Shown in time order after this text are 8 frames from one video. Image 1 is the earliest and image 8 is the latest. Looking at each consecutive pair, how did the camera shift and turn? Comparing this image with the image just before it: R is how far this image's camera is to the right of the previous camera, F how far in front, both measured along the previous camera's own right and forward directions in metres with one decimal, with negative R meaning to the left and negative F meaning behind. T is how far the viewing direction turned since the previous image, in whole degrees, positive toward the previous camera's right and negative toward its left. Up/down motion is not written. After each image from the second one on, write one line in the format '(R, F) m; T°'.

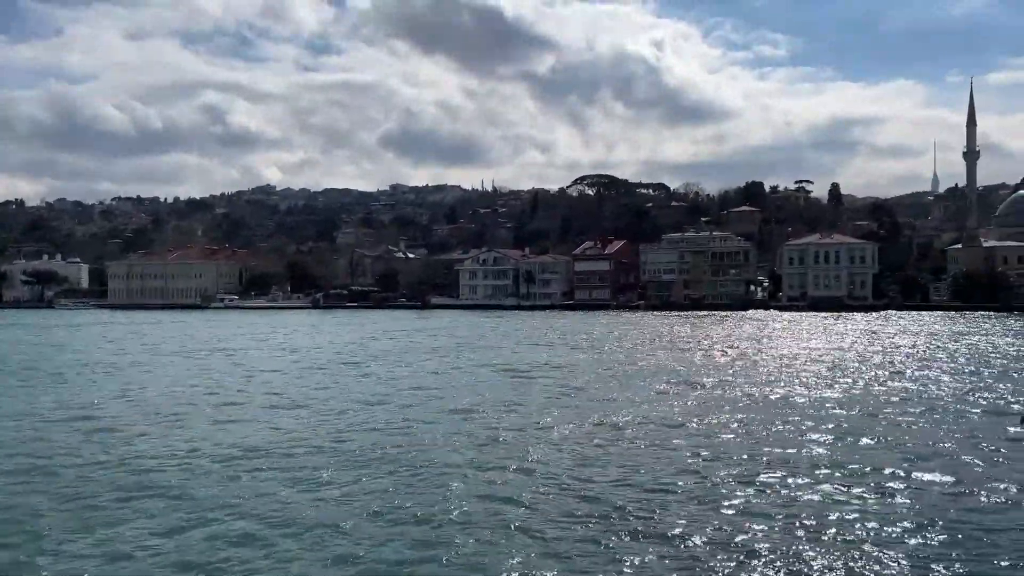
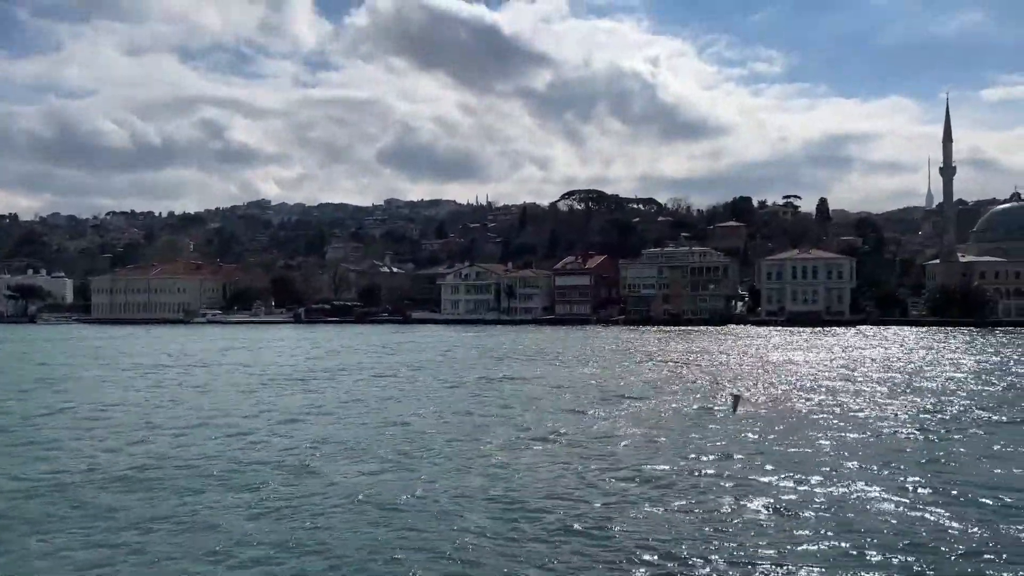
(+0.9, 0.0) m; 0°
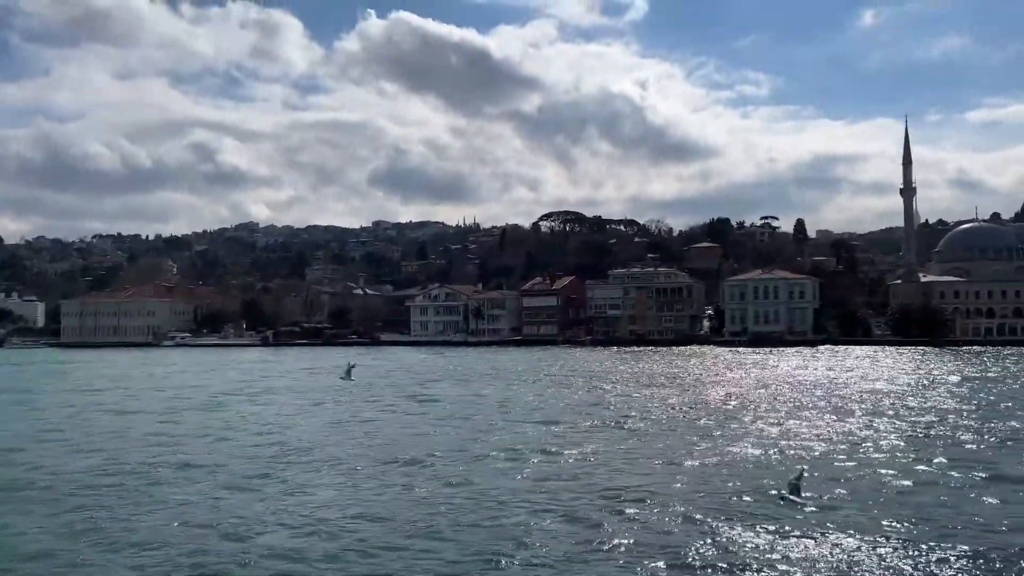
(+1.3, -0.1) m; 0°
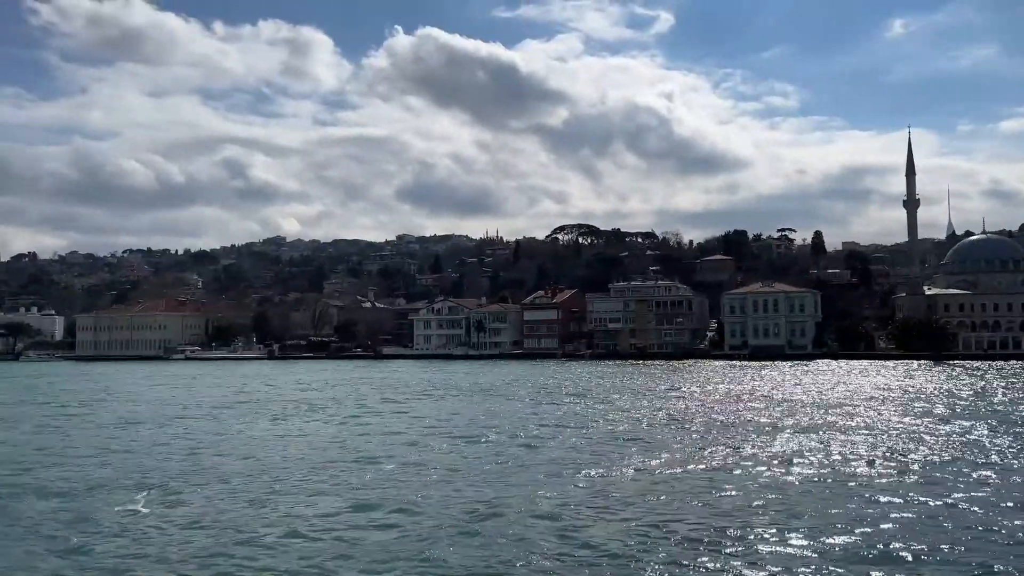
(+1.4, -0.1) m; -2°
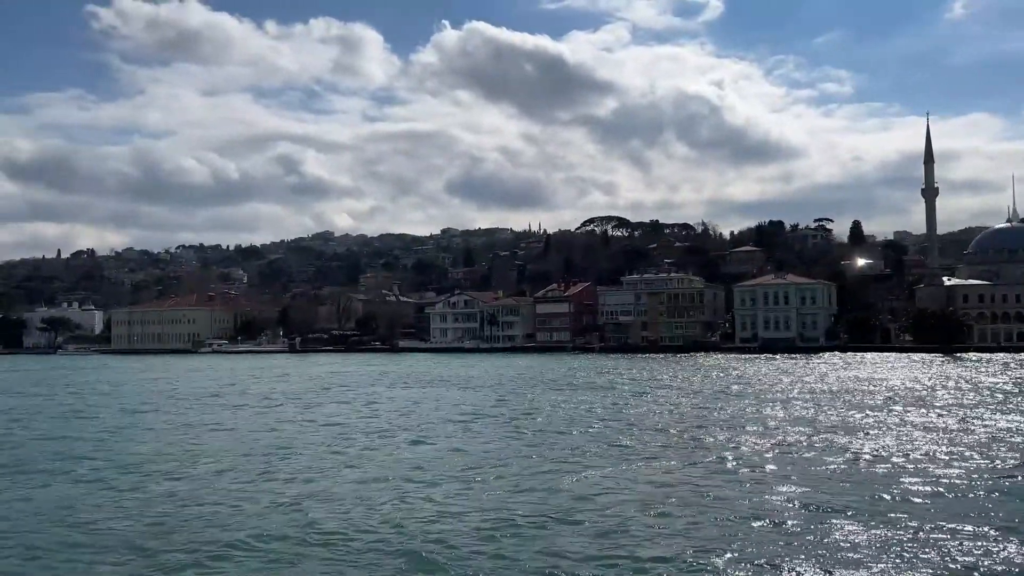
(+2.1, 0.0) m; -4°
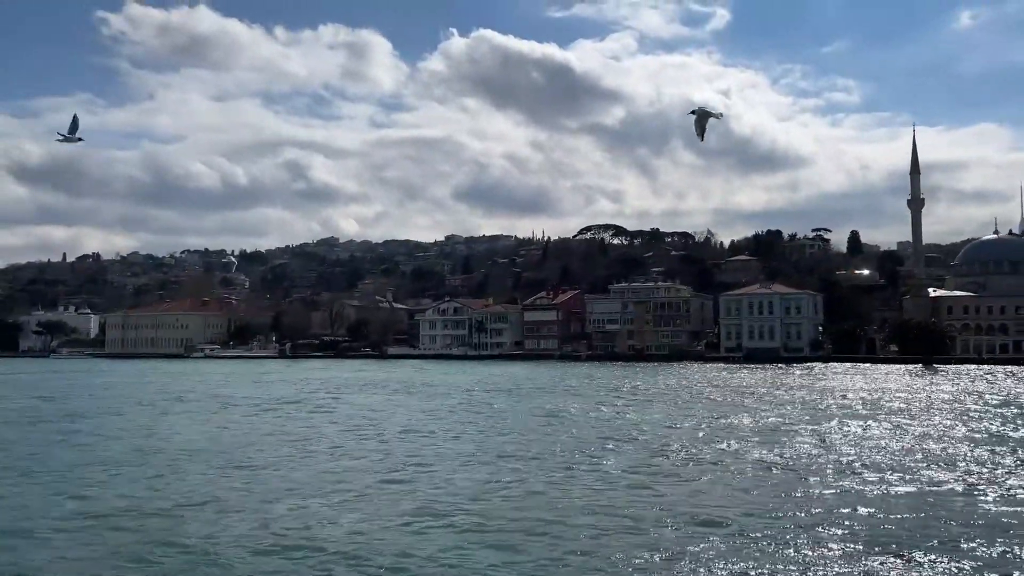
(+1.0, -0.2) m; -1°
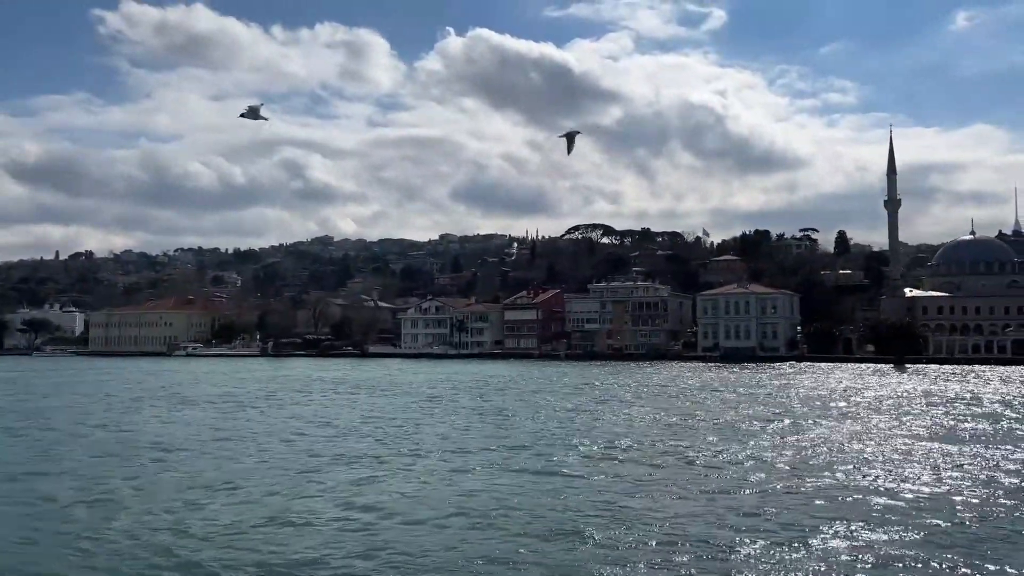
(+1.0, -0.1) m; 0°
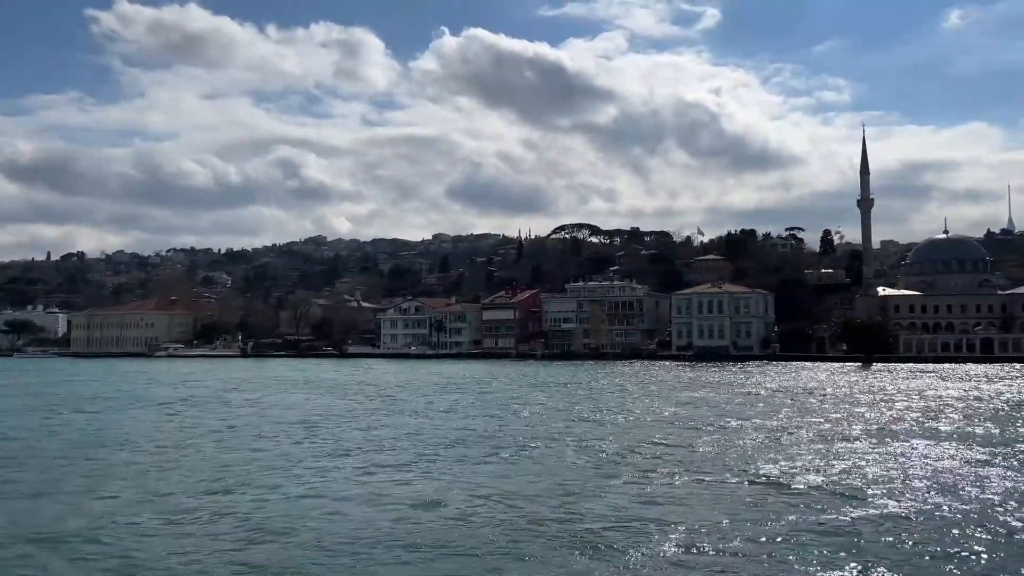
(+1.0, -0.1) m; 0°
